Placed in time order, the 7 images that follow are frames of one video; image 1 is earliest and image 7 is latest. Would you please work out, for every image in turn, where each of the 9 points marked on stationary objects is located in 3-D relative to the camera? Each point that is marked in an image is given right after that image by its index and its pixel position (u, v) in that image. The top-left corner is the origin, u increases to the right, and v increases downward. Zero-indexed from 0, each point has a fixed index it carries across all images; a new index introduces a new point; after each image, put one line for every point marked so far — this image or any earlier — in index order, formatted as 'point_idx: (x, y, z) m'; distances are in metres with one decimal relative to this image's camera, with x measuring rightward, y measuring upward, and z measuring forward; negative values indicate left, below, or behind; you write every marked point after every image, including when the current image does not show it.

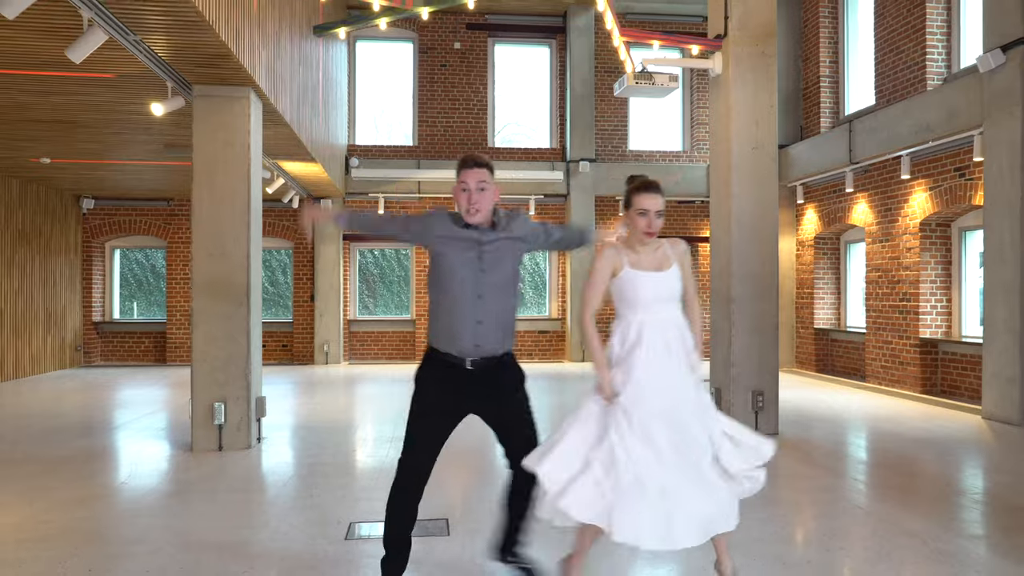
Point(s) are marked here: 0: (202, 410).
0: (-2.3, -0.9, +5.5) m
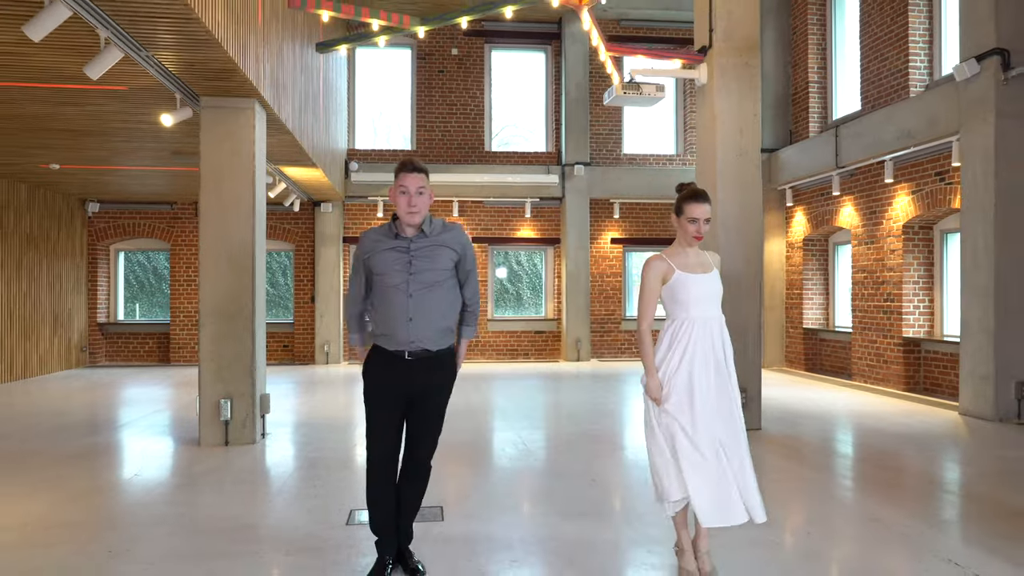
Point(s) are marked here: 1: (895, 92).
0: (-2.3, -0.9, +5.8) m
1: (+4.4, +2.3, +8.7) m
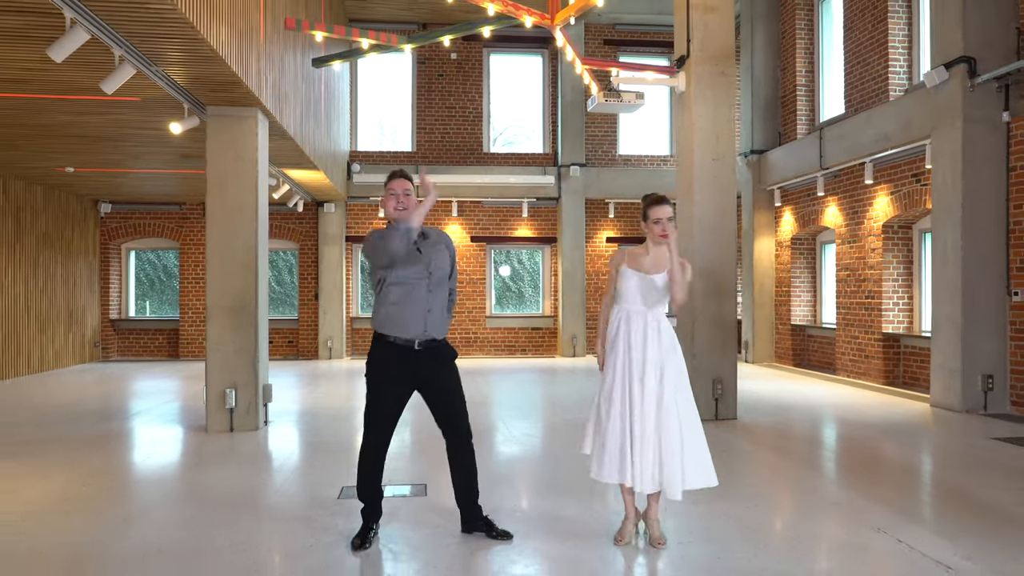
0: (-2.4, -0.9, +6.2) m
1: (+4.4, +2.3, +9.1) m
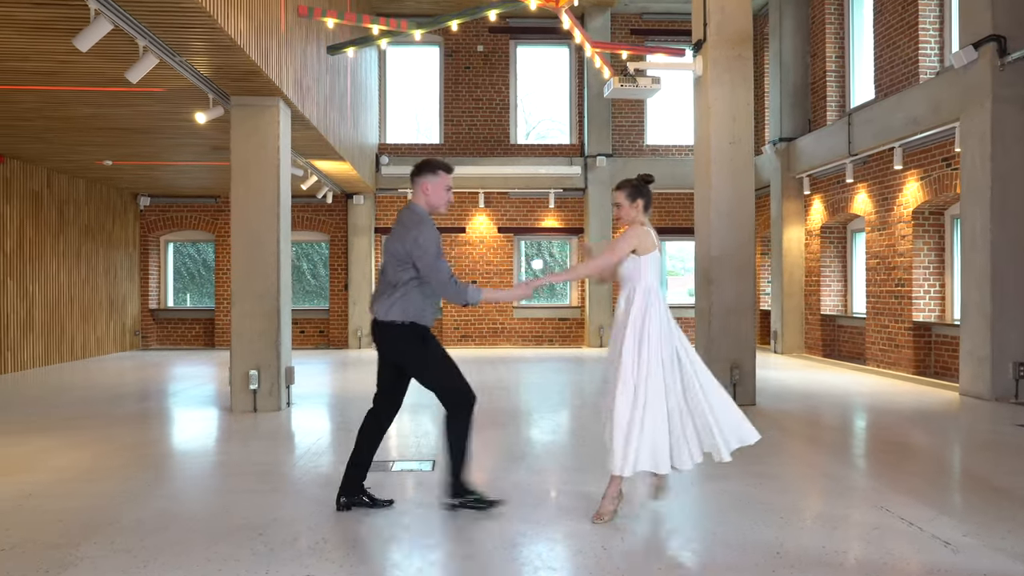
0: (-2.3, -0.7, +6.4) m
1: (+4.6, +2.4, +8.9) m
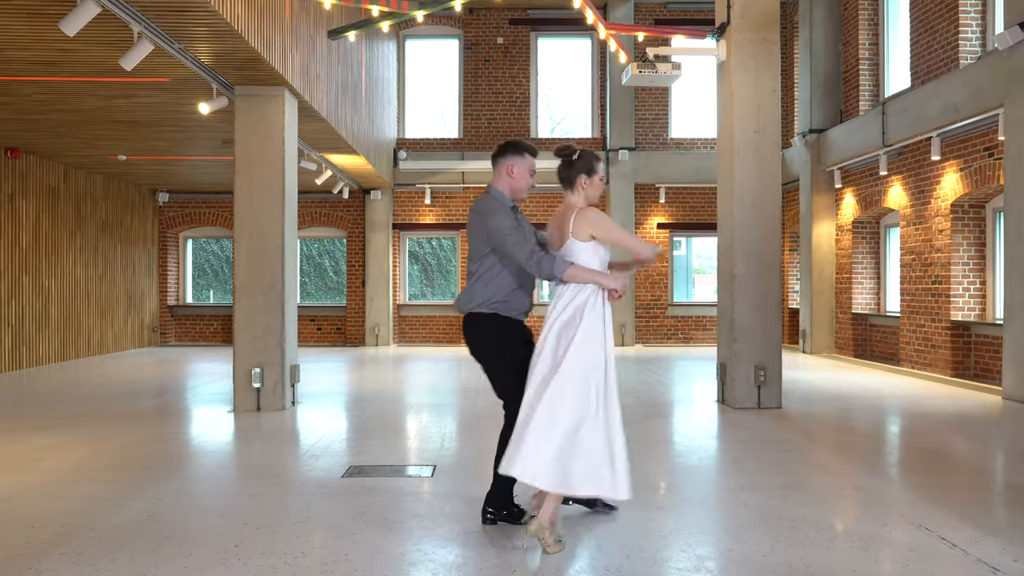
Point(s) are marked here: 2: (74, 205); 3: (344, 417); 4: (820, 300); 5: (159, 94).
0: (-2.2, -0.7, +6.2) m
1: (+4.8, +2.5, +8.4) m
2: (-6.1, +1.1, +10.4) m
3: (-1.3, -1.1, +6.4) m
4: (+4.5, -0.2, +11.0) m
5: (-3.0, +1.6, +6.4) m
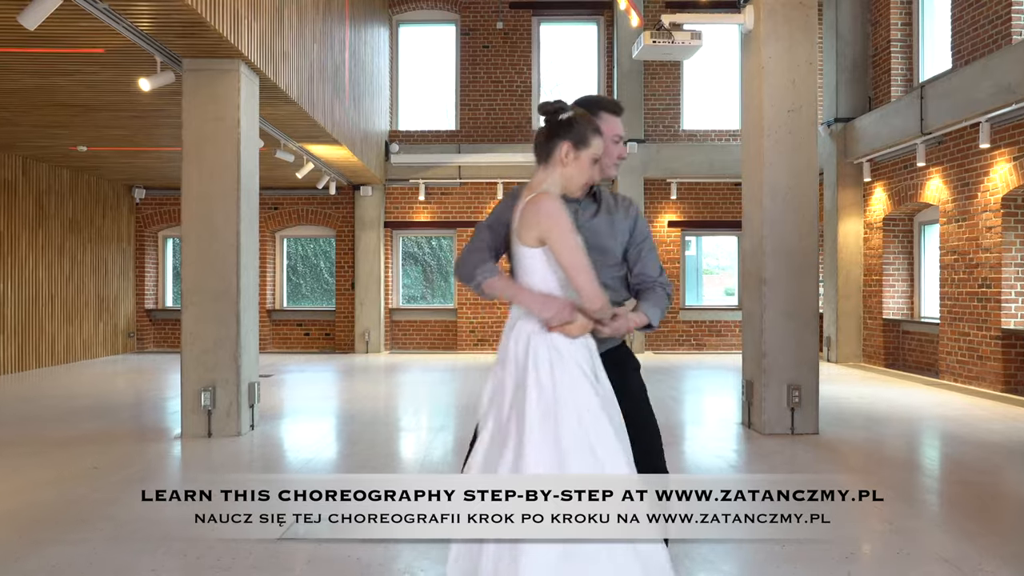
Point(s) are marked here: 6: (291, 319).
0: (-2.2, -0.7, +5.3) m
1: (+4.8, +2.4, +7.5) m
2: (-6.1, +1.1, +9.6) m
3: (-1.4, -1.1, +5.5) m
4: (+4.5, -0.2, +10.1) m
5: (-3.1, +1.6, +5.6) m
6: (-3.7, -0.5, +12.6) m
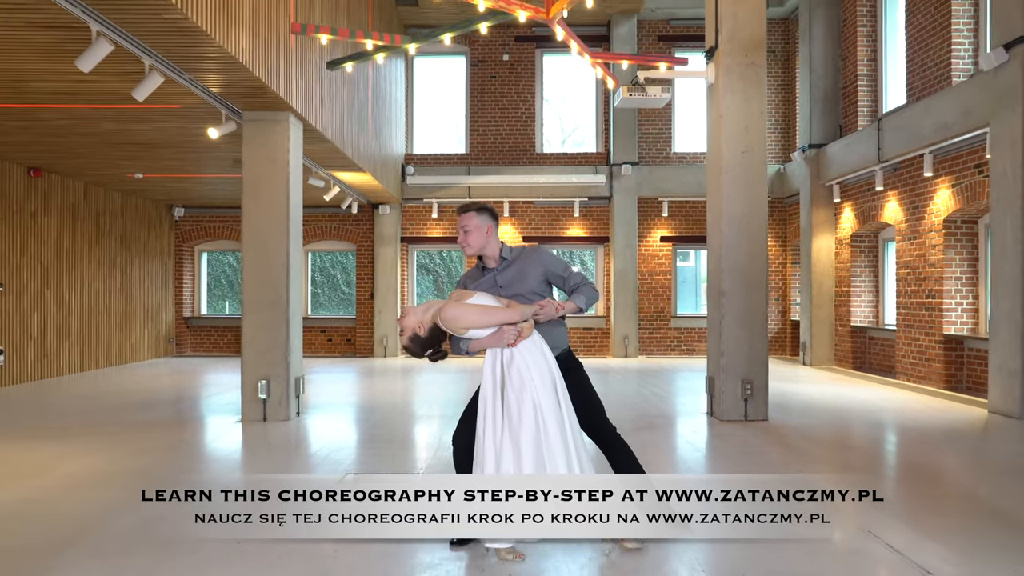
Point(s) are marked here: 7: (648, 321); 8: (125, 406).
0: (-2.2, -0.8, +6.4) m
1: (+4.8, +2.3, +8.6) m
2: (-6.0, +0.9, +10.8) m
3: (-1.4, -1.2, +6.6) m
4: (+4.5, -0.4, +11.1) m
5: (-3.0, +1.5, +6.7) m
6: (-3.6, -0.7, +13.7) m
7: (+2.4, -0.6, +13.1) m
8: (-4.4, -1.3, +8.6) m
